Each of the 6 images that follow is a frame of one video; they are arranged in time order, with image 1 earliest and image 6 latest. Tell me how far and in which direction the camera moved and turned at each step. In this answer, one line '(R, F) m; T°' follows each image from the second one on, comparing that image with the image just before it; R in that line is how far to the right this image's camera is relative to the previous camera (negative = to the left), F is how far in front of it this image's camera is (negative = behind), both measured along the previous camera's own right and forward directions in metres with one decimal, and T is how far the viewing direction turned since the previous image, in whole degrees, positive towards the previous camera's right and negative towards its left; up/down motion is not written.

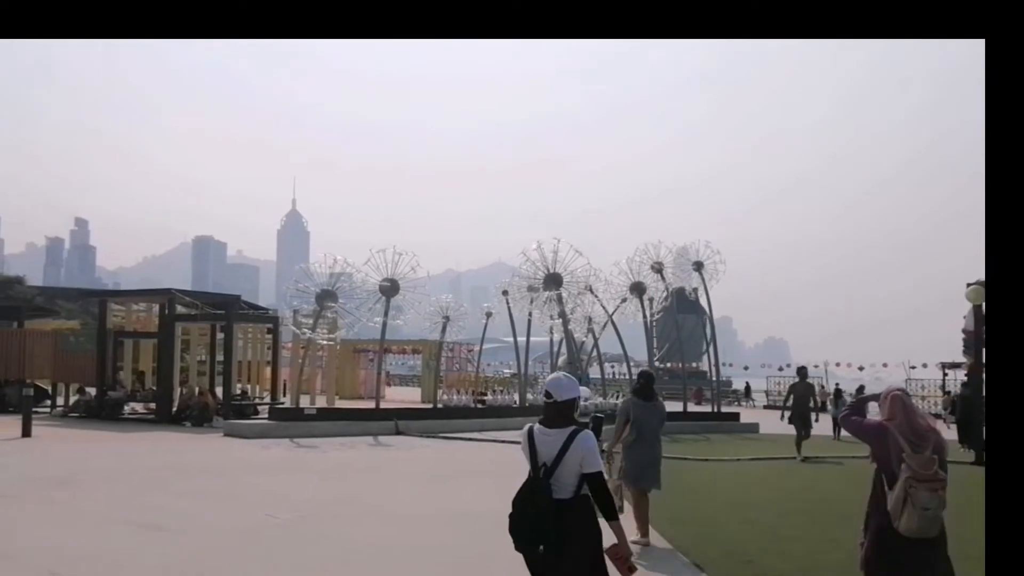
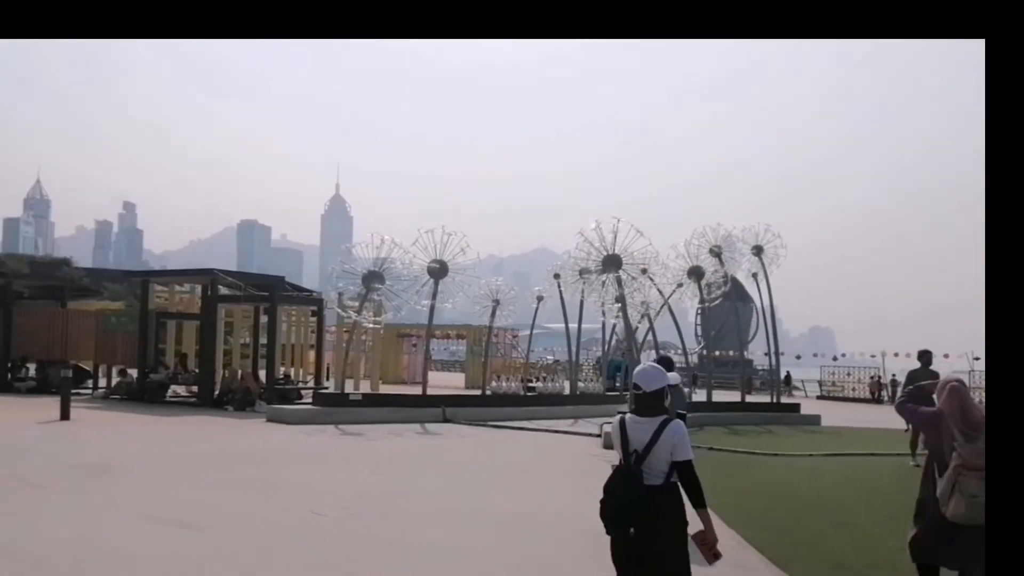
(-0.2, +0.9) m; -2°
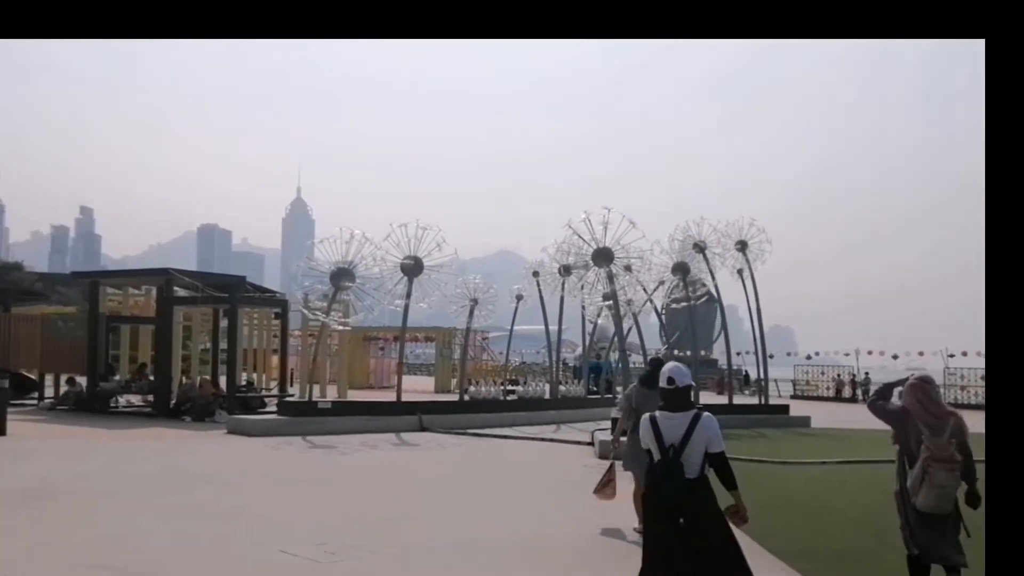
(-0.3, +1.2) m; +2°
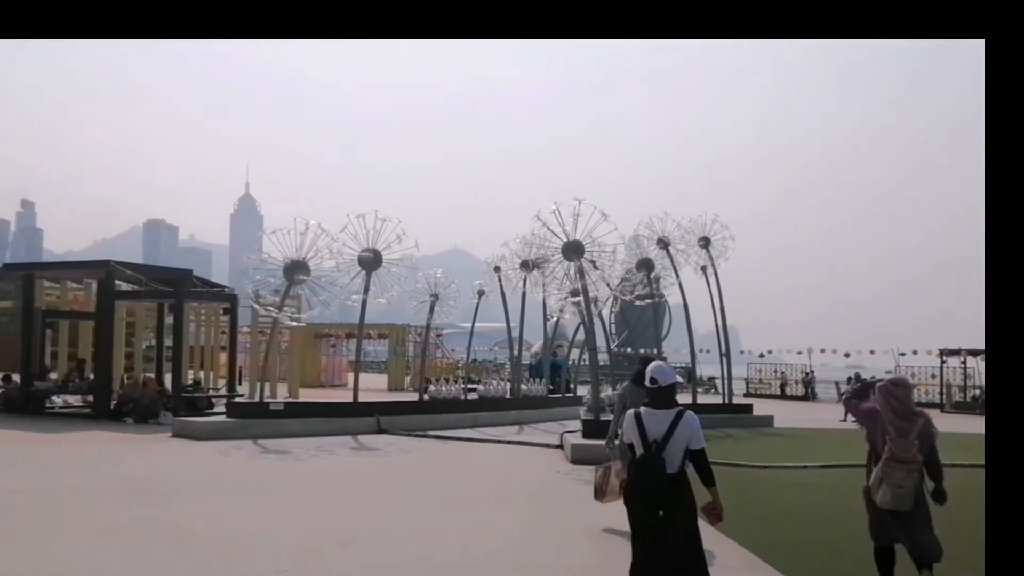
(-0.2, +0.7) m; +3°
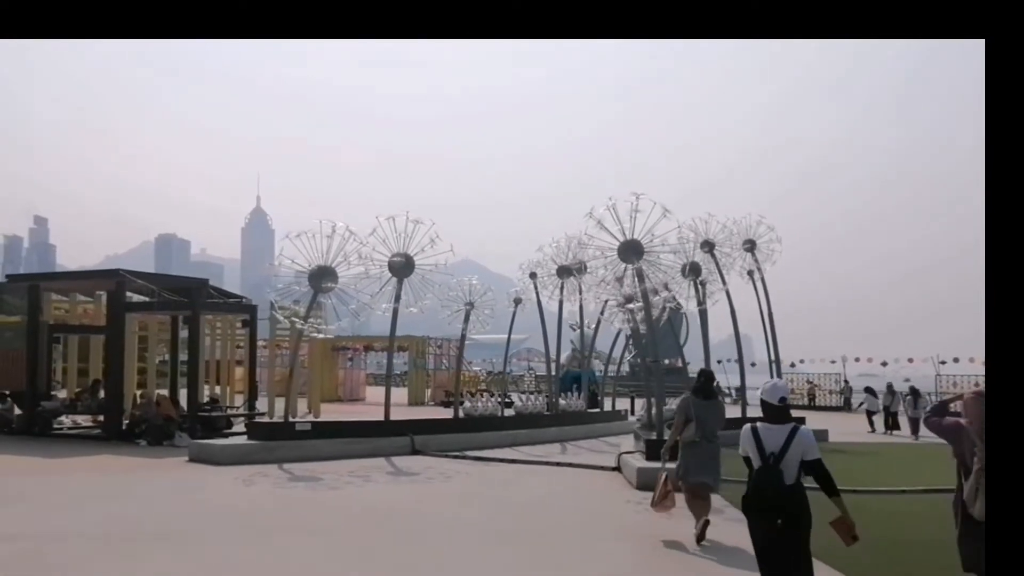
(-0.5, +1.3) m; -1°
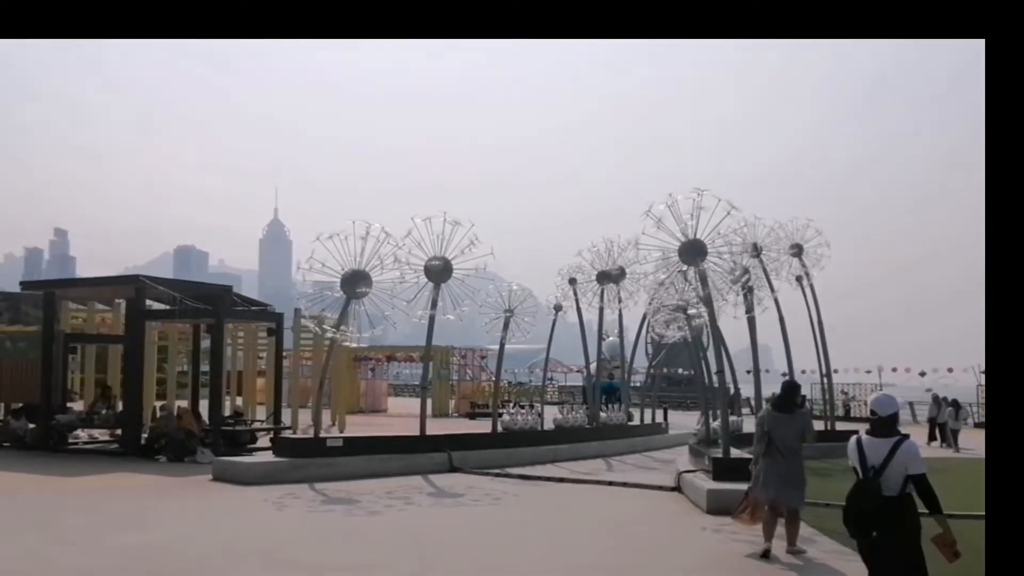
(-0.4, +1.0) m; -1°
